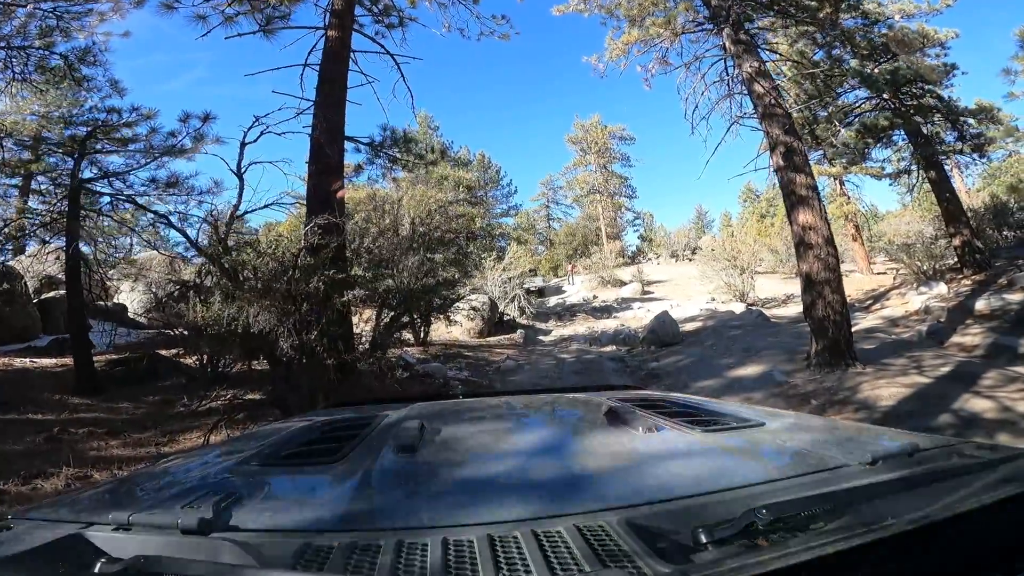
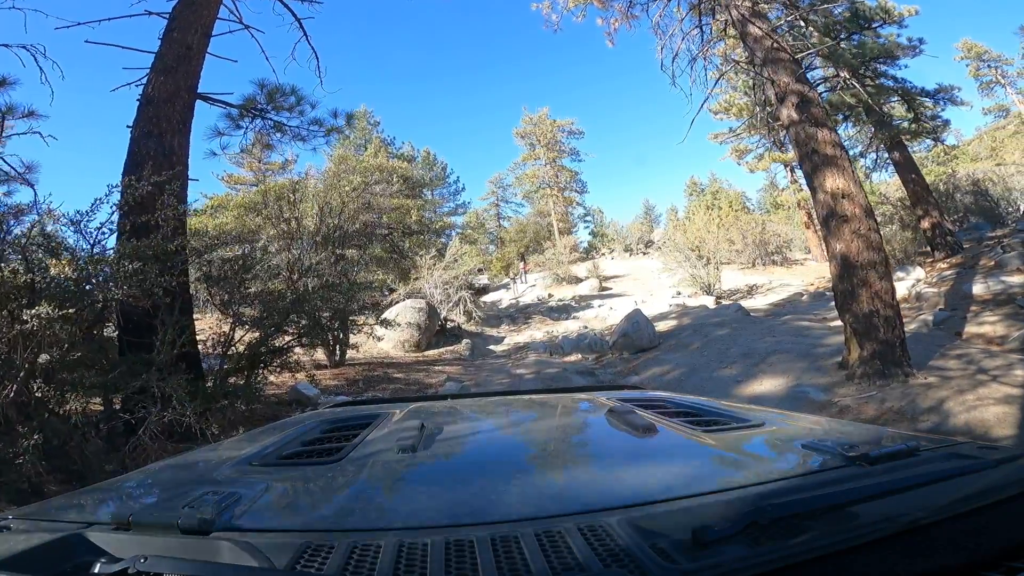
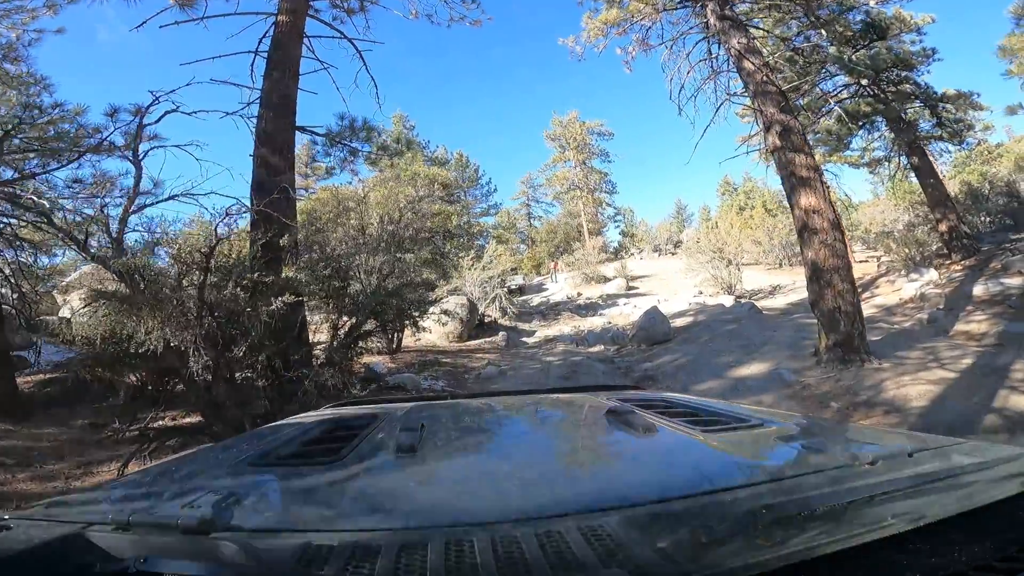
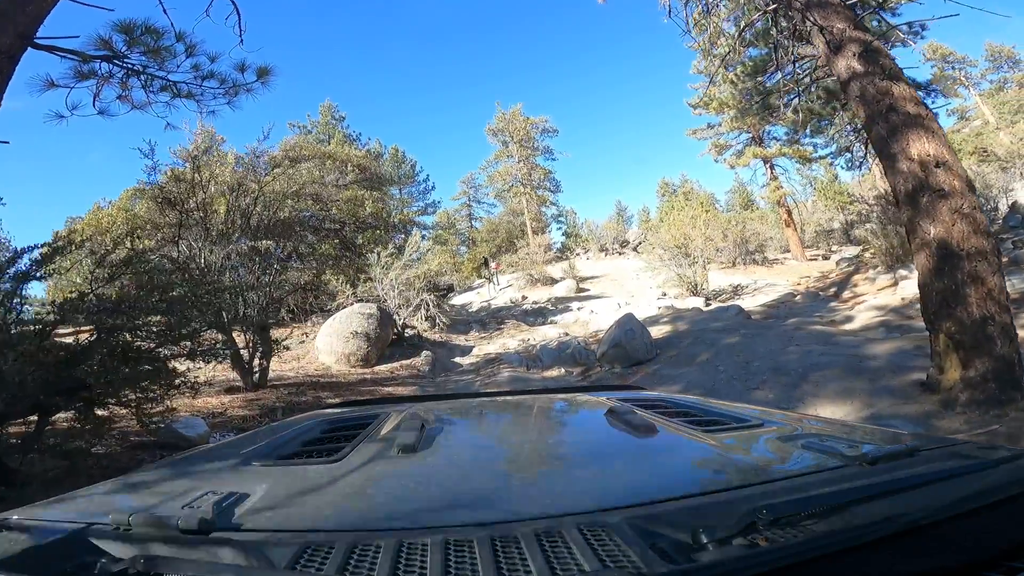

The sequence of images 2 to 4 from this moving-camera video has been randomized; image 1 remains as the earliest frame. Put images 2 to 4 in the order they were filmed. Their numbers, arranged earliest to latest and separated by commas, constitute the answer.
3, 2, 4
